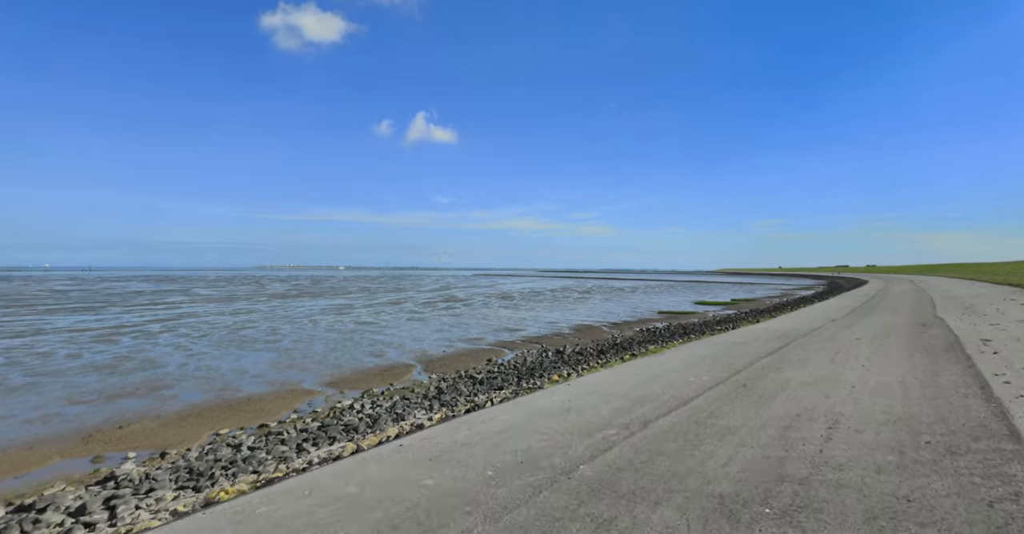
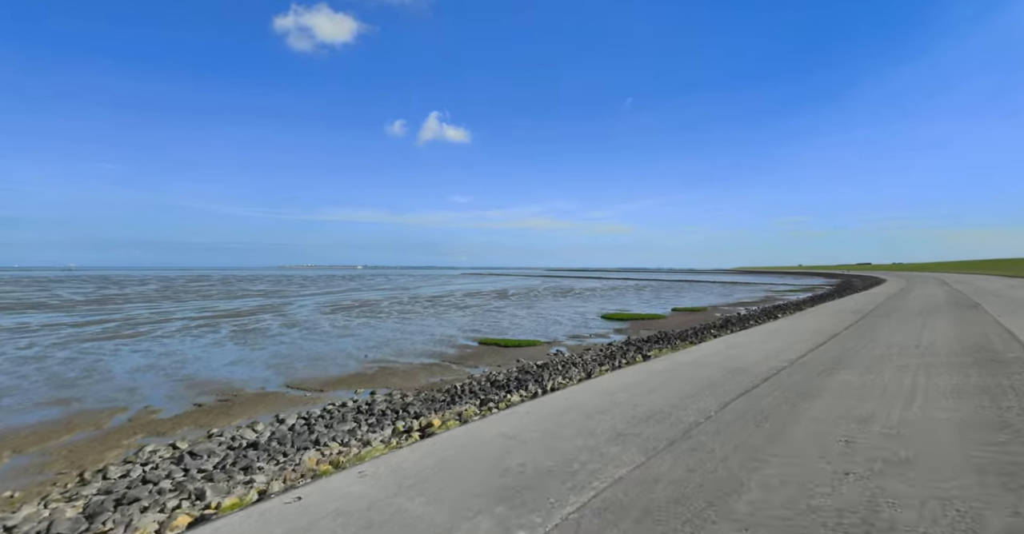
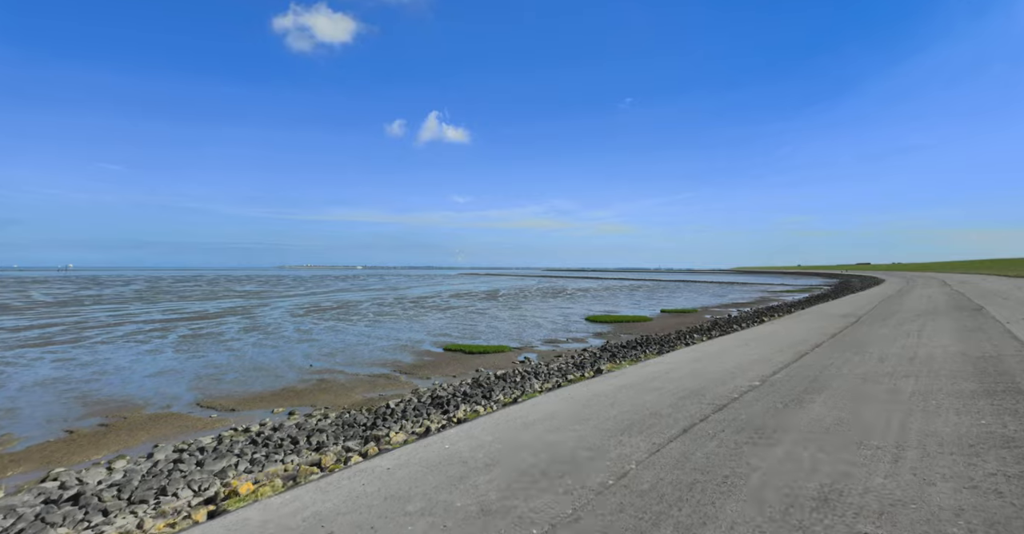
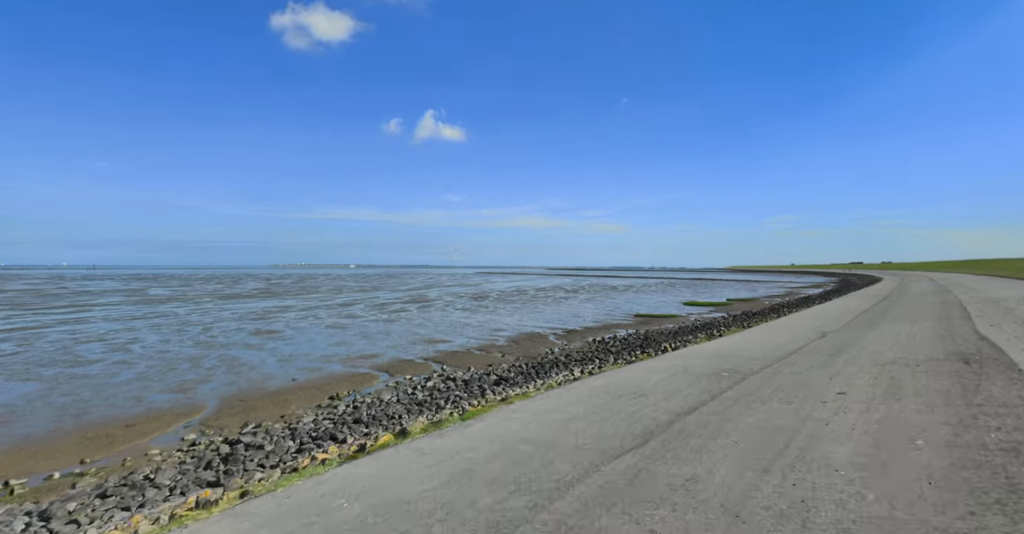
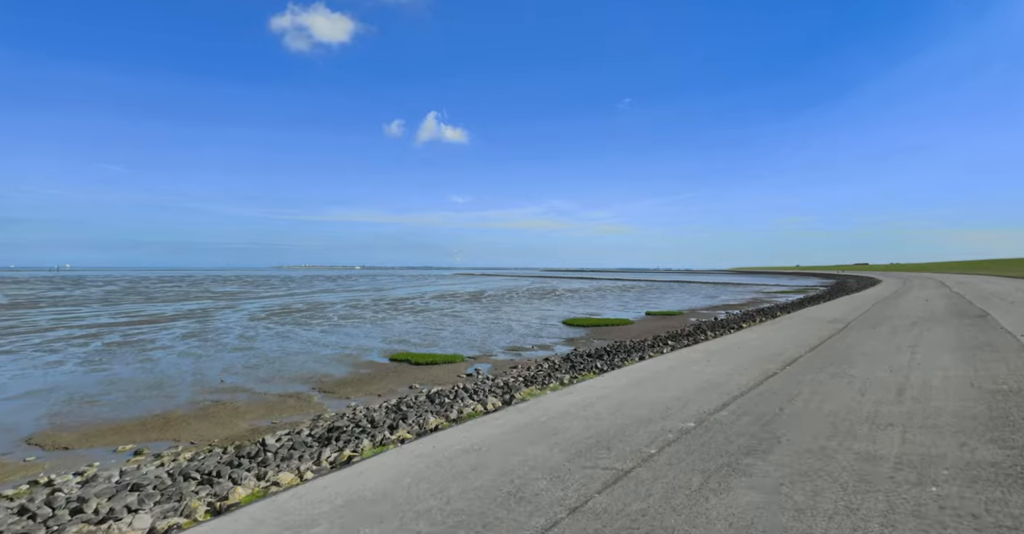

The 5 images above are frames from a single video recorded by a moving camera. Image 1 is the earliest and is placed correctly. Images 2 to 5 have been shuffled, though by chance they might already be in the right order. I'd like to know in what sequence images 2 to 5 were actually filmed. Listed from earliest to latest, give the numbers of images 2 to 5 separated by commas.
4, 2, 3, 5
